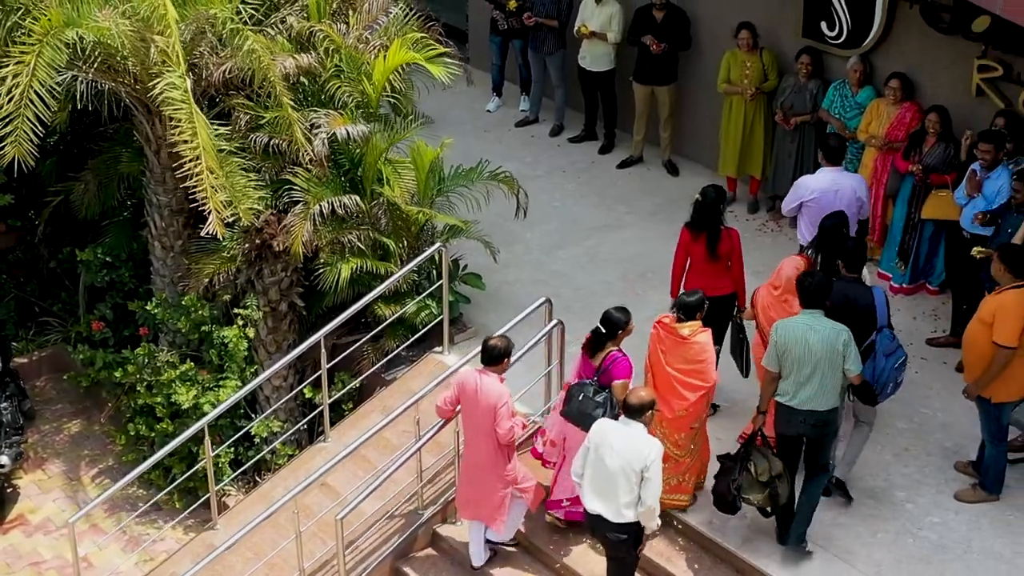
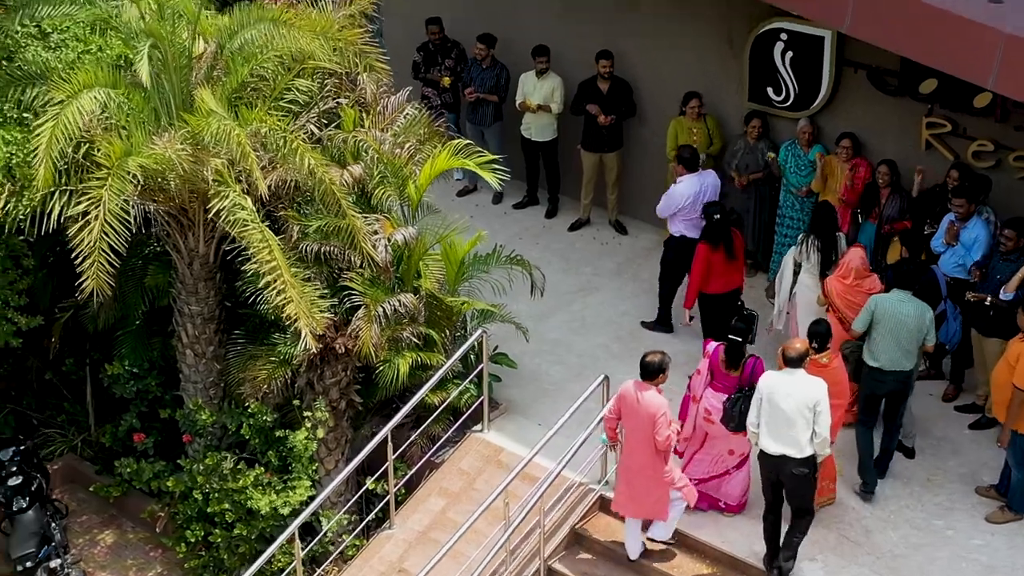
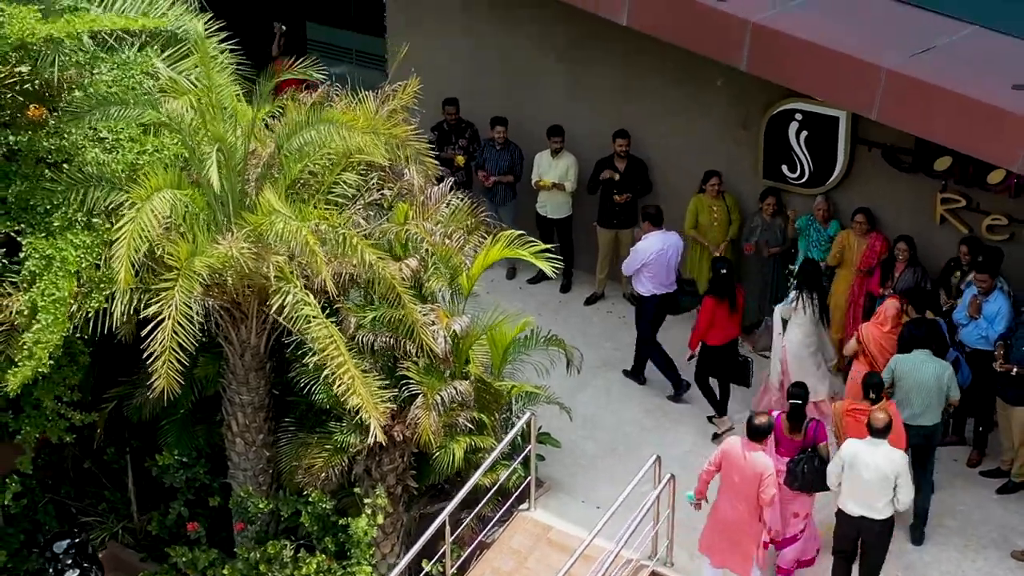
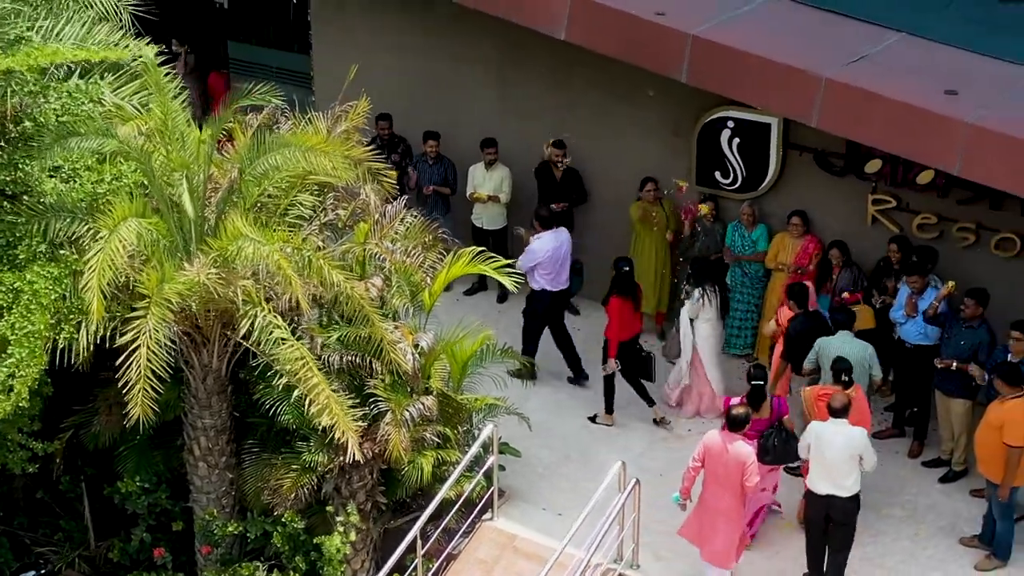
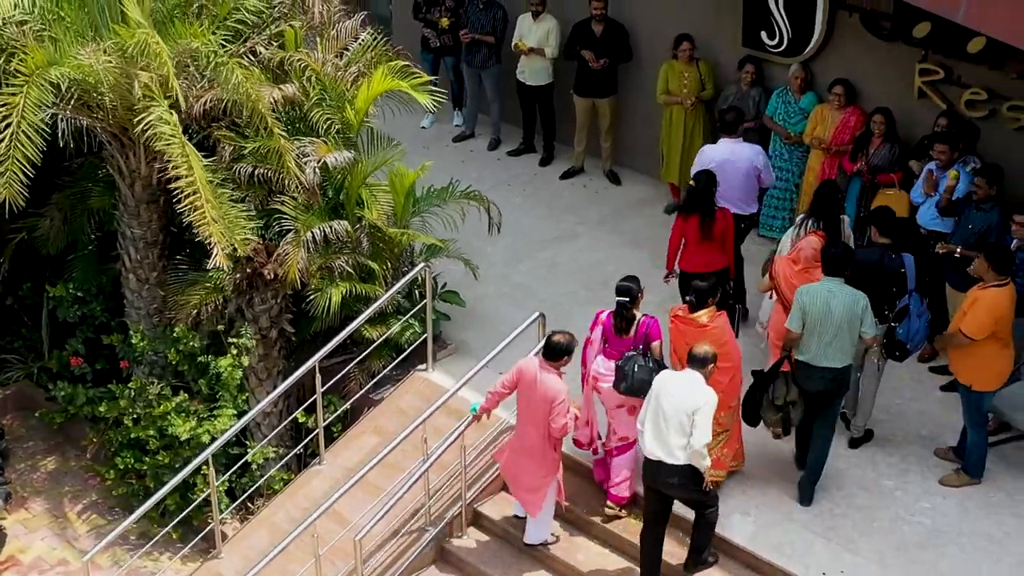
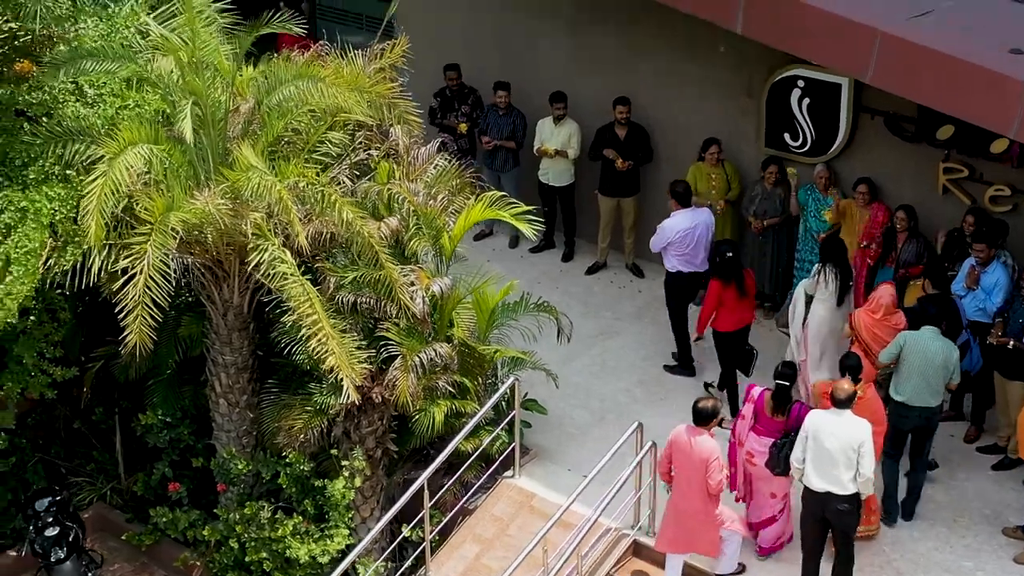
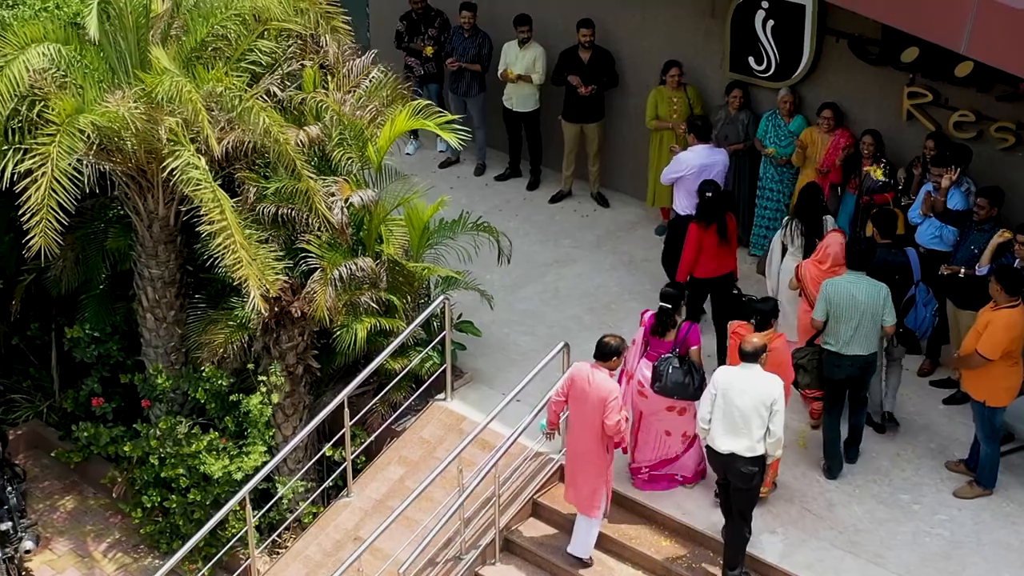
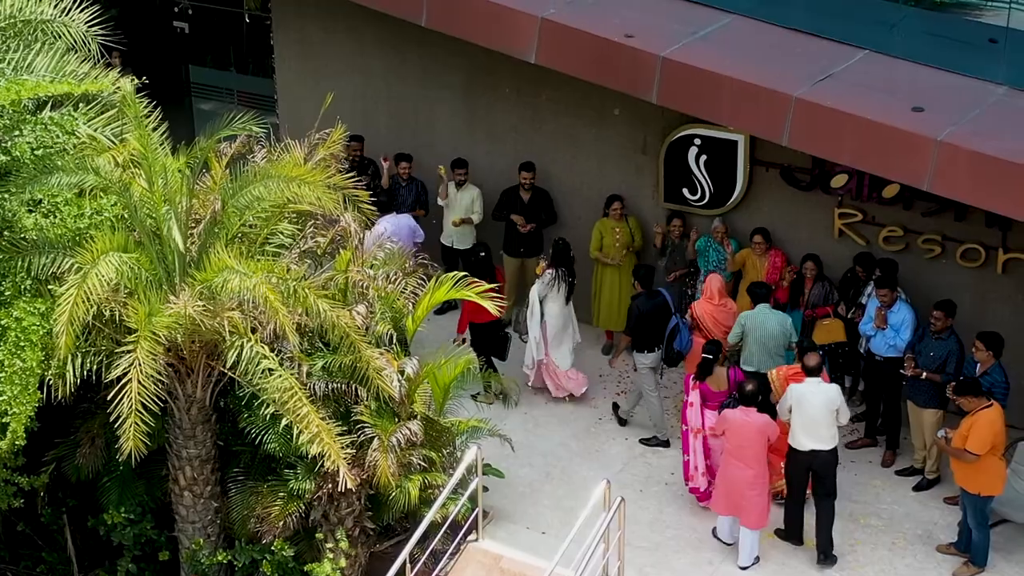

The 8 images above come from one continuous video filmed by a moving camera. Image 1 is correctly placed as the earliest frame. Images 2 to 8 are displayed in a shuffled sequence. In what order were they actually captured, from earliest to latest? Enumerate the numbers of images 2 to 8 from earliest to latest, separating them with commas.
5, 7, 2, 6, 3, 4, 8
